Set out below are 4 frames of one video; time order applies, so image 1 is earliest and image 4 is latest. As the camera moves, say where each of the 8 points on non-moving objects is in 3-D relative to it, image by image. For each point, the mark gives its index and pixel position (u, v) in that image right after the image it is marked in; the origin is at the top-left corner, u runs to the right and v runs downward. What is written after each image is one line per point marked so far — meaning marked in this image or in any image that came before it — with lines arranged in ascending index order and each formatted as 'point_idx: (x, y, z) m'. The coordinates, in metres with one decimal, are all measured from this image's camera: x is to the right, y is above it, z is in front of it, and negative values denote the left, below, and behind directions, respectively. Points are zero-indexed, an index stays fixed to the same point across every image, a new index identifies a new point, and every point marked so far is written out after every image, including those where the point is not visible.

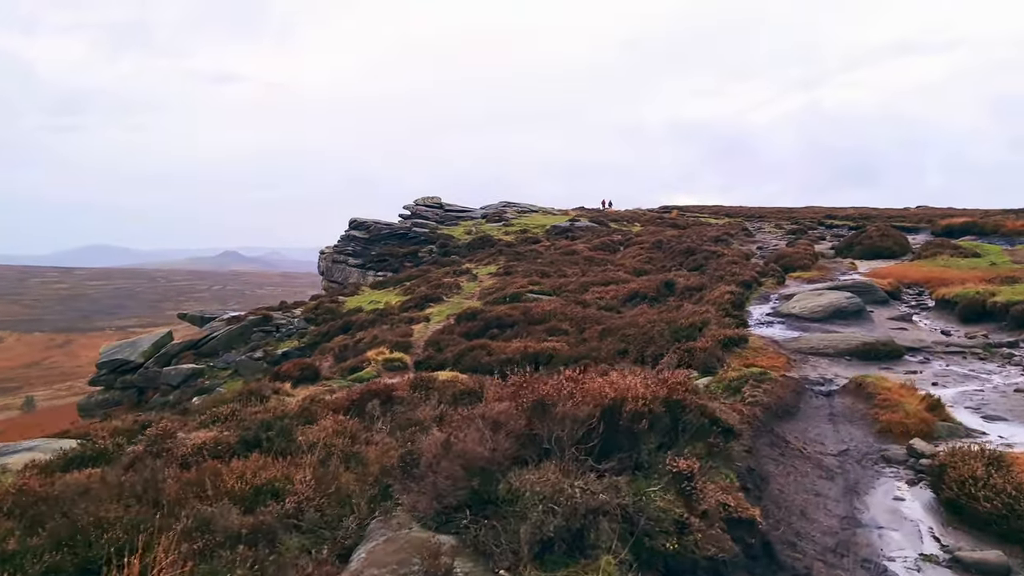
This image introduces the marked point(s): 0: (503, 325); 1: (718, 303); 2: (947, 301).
0: (-0.4, -1.0, +19.4) m
1: (+4.7, -0.4, +18.3) m
2: (+9.5, -0.3, +17.3) m
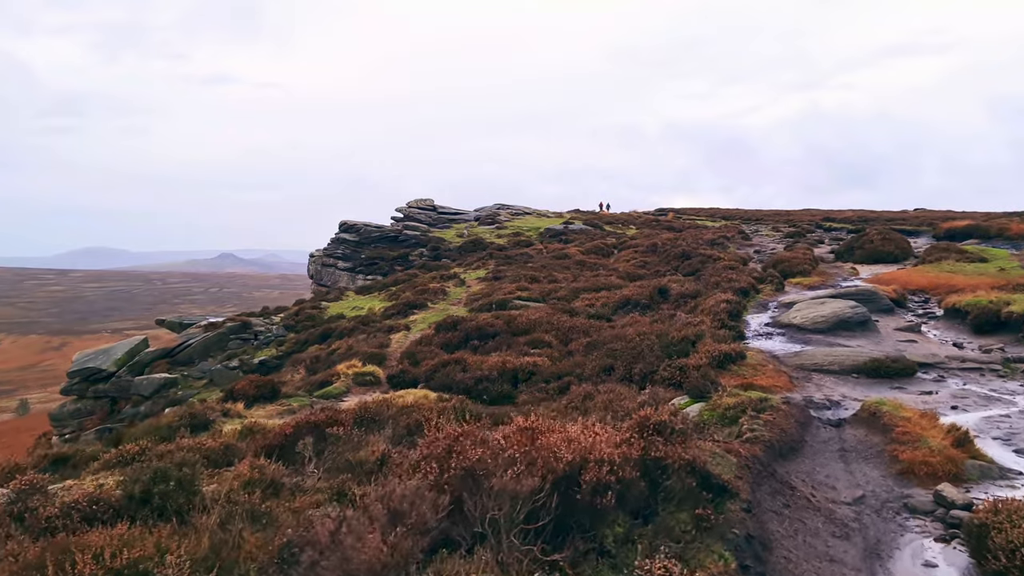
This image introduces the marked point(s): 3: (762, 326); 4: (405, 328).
0: (-0.7, -1.1, +18.4) m
1: (+4.4, -0.5, +17.4) m
2: (+9.2, -0.5, +16.4) m
3: (+5.4, -0.9, +17.0) m
4: (-2.7, -1.0, +20.1) m
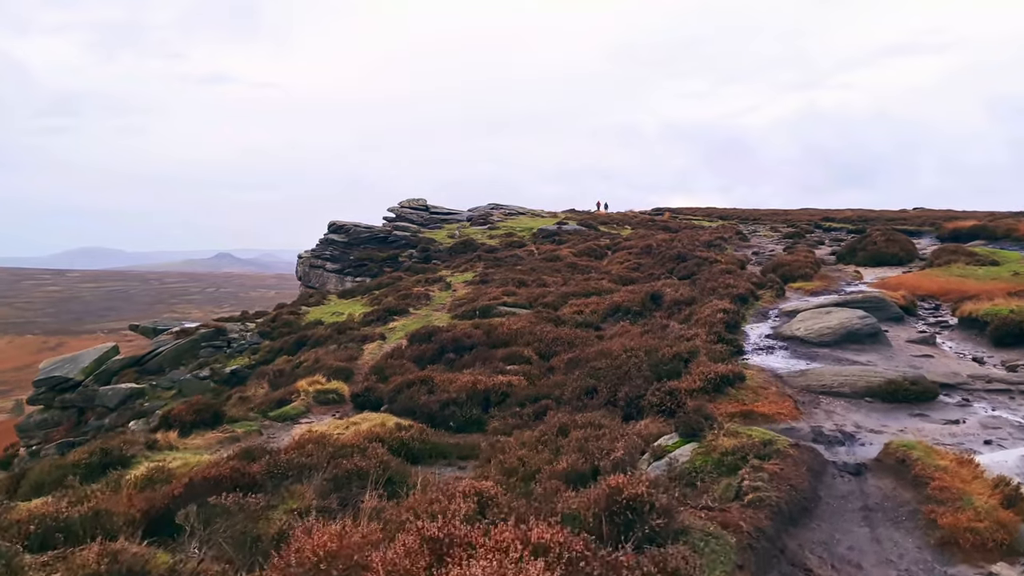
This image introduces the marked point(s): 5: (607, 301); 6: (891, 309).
0: (-1.1, -1.3, +17.2) m
1: (+4.0, -0.7, +16.2) m
2: (+8.8, -0.6, +15.2) m
3: (+5.0, -1.0, +15.9) m
4: (-3.1, -1.2, +19.0) m
5: (+2.4, -0.3, +19.8) m
6: (+7.8, -0.4, +16.3) m
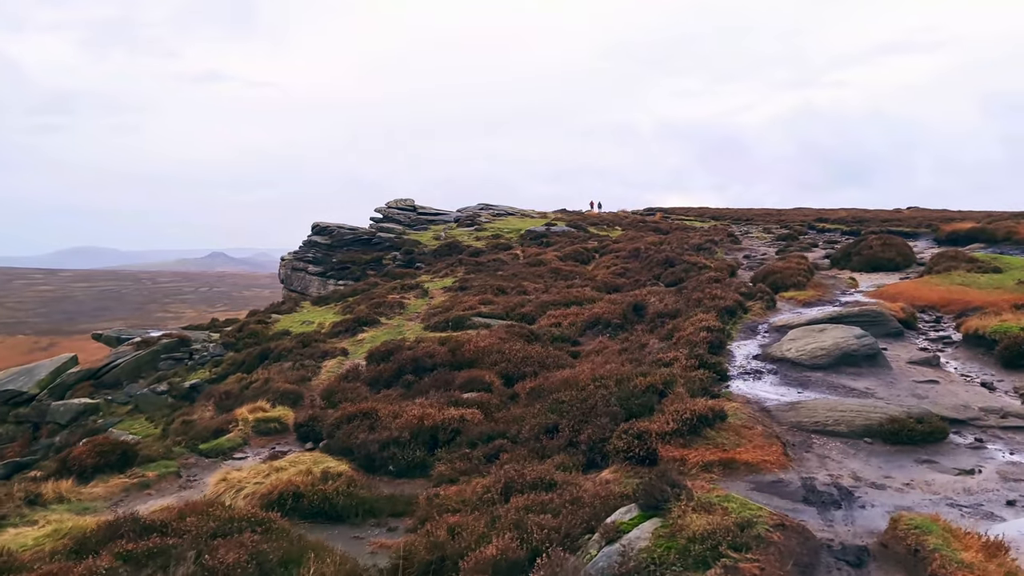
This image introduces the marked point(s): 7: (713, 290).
0: (-1.6, -1.5, +16.1) m
1: (+3.5, -0.9, +15.1) m
2: (+8.3, -0.8, +14.1) m
3: (+4.4, -1.2, +14.8) m
4: (-3.7, -1.4, +17.8) m
5: (+1.8, -0.5, +18.6) m
6: (+7.2, -0.6, +15.2) m
7: (+4.9, 0.0, +19.2) m
